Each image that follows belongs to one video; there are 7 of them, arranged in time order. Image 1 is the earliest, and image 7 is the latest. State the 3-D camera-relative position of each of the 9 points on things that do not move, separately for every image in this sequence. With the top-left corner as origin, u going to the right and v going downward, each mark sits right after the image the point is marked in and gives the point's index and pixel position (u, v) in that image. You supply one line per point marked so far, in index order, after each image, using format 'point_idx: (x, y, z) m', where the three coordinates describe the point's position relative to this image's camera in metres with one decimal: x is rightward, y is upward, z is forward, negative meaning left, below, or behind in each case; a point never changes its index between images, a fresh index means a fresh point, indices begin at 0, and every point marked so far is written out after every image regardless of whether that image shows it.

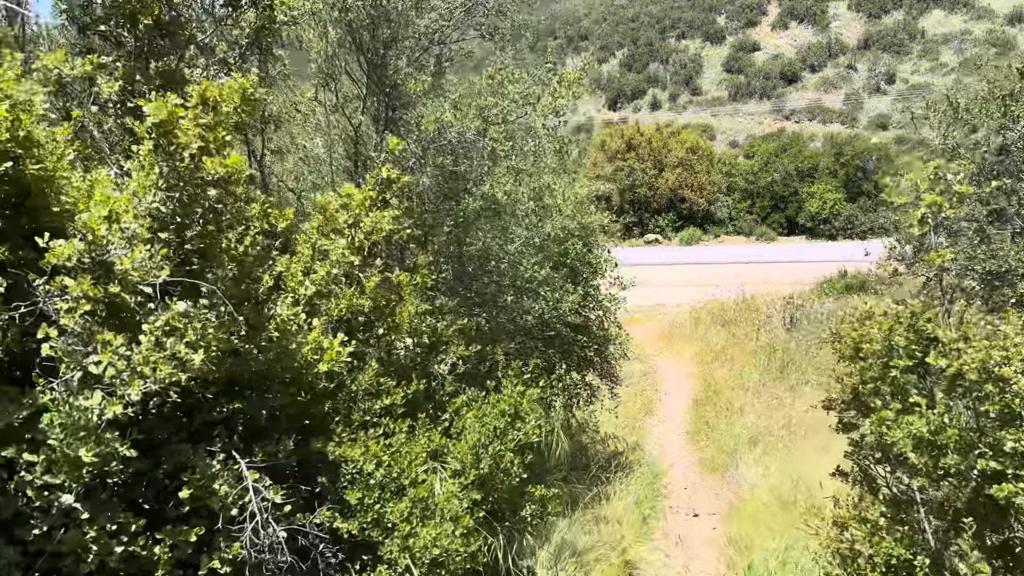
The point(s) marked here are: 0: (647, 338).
0: (+2.2, -0.8, +13.2) m
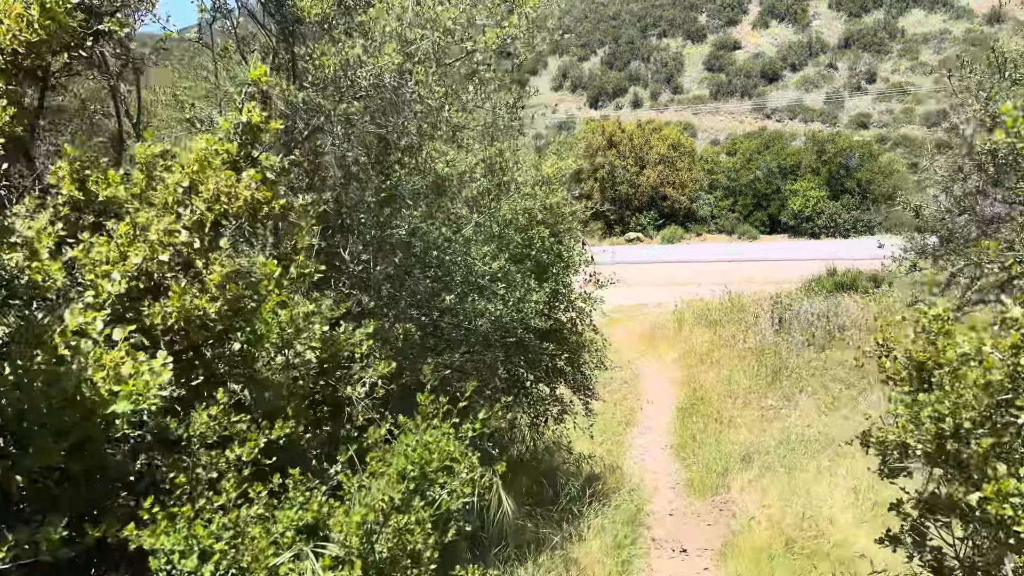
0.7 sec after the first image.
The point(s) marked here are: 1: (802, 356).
0: (+1.8, -0.8, +12.5) m
1: (+3.2, -0.8, +9.0) m
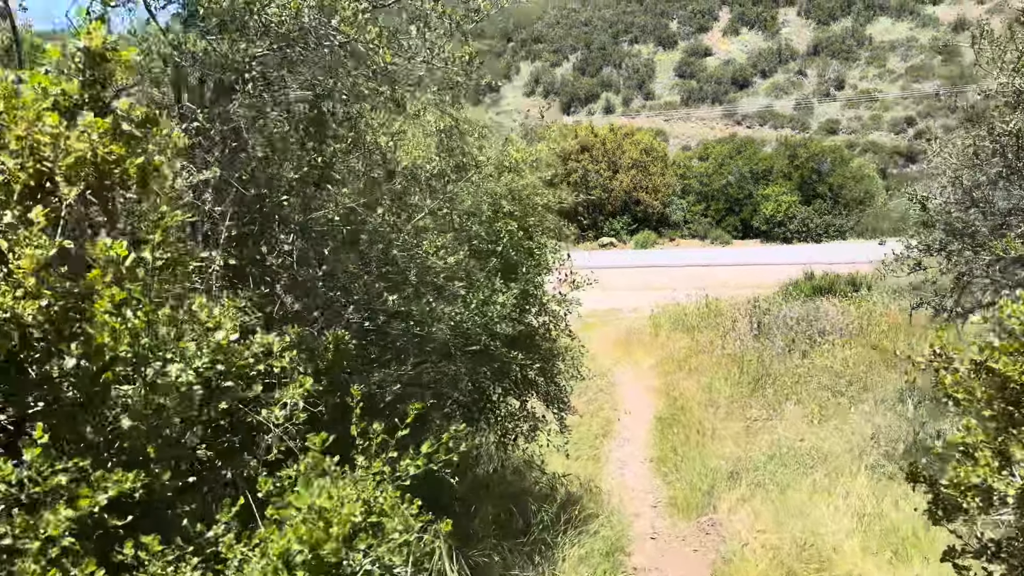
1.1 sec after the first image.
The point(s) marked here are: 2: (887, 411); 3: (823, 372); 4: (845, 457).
0: (+1.3, -0.9, +12.0) m
1: (+2.9, -0.8, +8.6) m
2: (+3.2, -1.1, +6.8) m
3: (+3.1, -0.8, +8.0) m
4: (+2.5, -1.3, +6.0) m
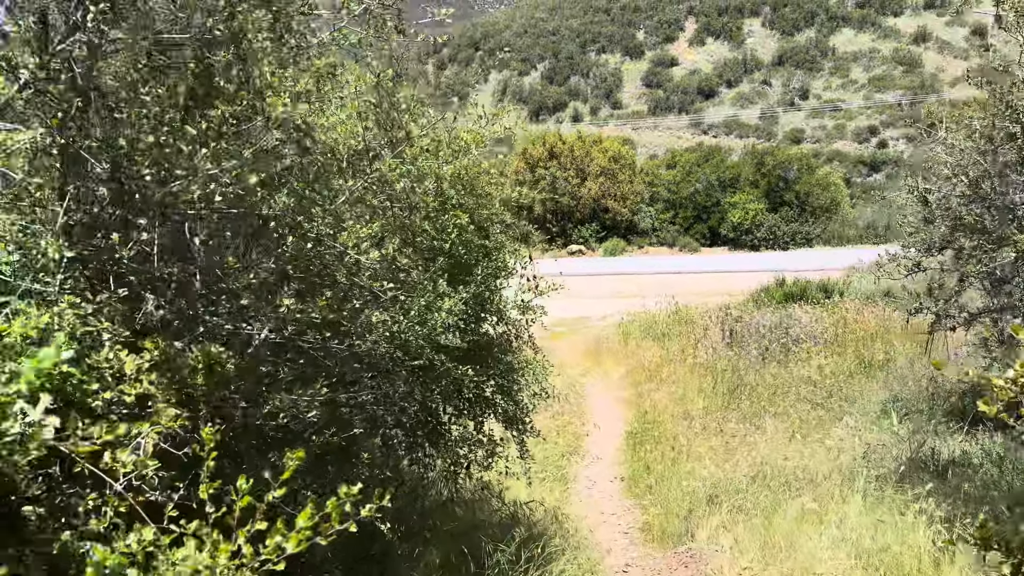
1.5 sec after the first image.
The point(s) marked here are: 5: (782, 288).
0: (+0.8, -1.0, +11.5) m
1: (+2.5, -0.9, +8.2) m
2: (+2.9, -1.1, +6.4) m
3: (+2.7, -0.9, +7.6) m
4: (+2.2, -1.3, +5.6) m
5: (+4.7, 0.0, +13.9) m
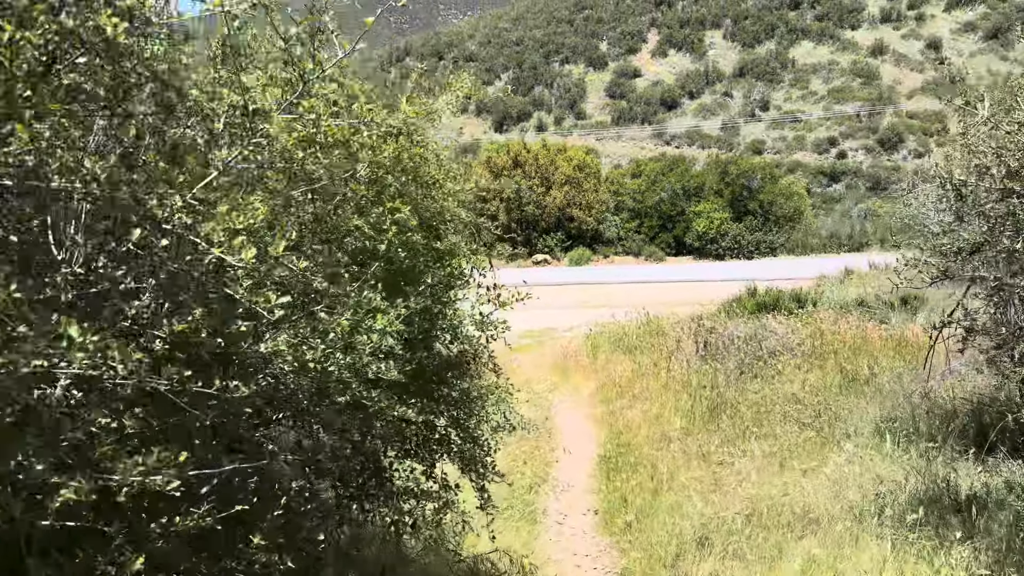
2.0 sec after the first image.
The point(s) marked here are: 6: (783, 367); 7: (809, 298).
0: (+0.3, -1.1, +10.9) m
1: (+2.2, -0.9, +7.6) m
2: (+2.6, -1.2, +5.9) m
3: (+2.4, -1.0, +7.1) m
4: (+2.0, -1.4, +5.0) m
5: (+4.0, -0.1, +13.4) m
6: (+3.0, -0.9, +9.1) m
7: (+5.0, -0.2, +13.5) m
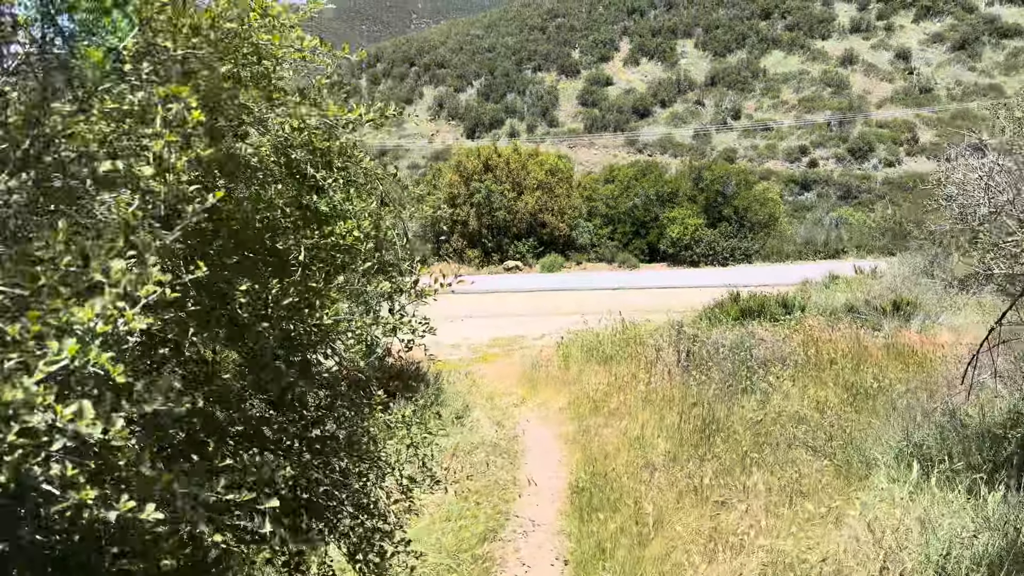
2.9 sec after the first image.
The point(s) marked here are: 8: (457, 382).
0: (-0.1, -1.1, +9.9) m
1: (+1.8, -1.0, +6.6) m
2: (+2.3, -1.2, +4.9) m
3: (+2.1, -1.0, +6.1) m
4: (+1.7, -1.4, +4.0) m
5: (+3.5, -0.2, +12.5) m
6: (+2.6, -0.9, +8.1) m
7: (+4.4, -0.2, +12.6) m
8: (-0.6, -1.1, +9.2) m
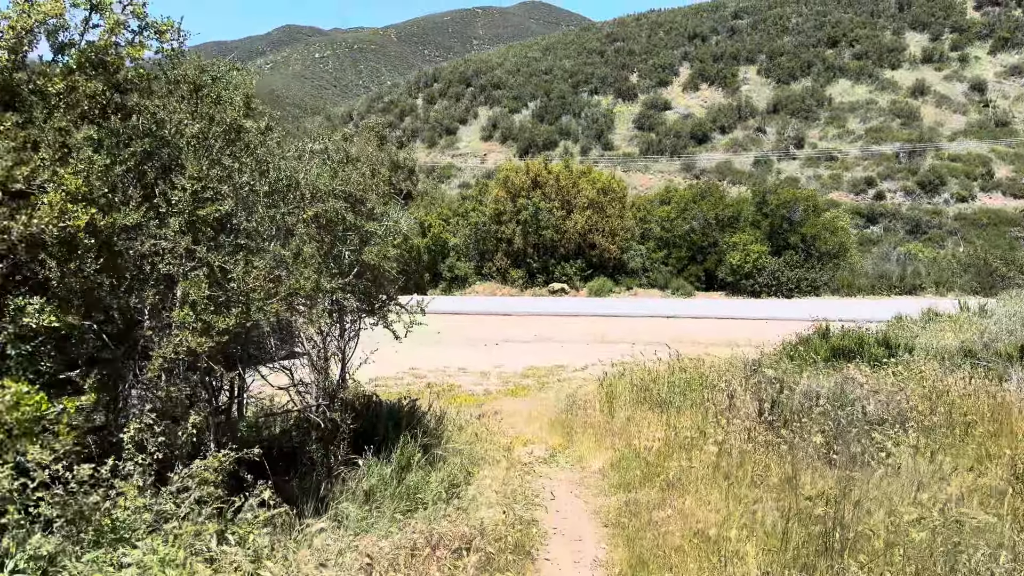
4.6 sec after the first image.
0: (+0.1, -1.3, +7.8) m
1: (+1.9, -1.1, +4.4) m
2: (+2.3, -1.3, +2.7) m
3: (+2.1, -1.2, +3.9) m
4: (+1.6, -1.4, +1.8) m
5: (+4.0, -0.6, +10.2) m
6: (+2.8, -1.2, +5.8) m
7: (+4.9, -0.7, +10.2) m
8: (-0.4, -1.2, +7.2) m
